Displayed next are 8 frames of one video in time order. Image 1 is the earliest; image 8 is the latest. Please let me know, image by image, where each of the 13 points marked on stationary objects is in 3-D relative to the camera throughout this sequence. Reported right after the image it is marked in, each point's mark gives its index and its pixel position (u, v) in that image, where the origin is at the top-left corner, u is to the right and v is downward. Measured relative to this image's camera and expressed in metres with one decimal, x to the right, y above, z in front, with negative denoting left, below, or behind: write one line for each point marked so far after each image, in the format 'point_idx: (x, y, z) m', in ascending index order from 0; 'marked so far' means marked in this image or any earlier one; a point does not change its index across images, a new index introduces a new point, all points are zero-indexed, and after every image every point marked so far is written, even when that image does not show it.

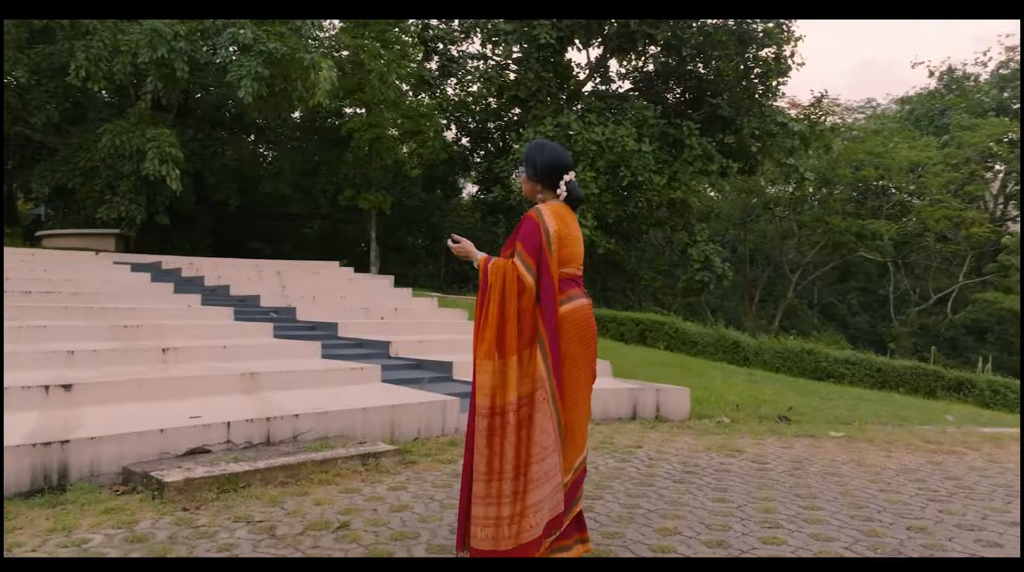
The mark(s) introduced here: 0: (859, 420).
0: (+3.5, -1.4, +7.1) m
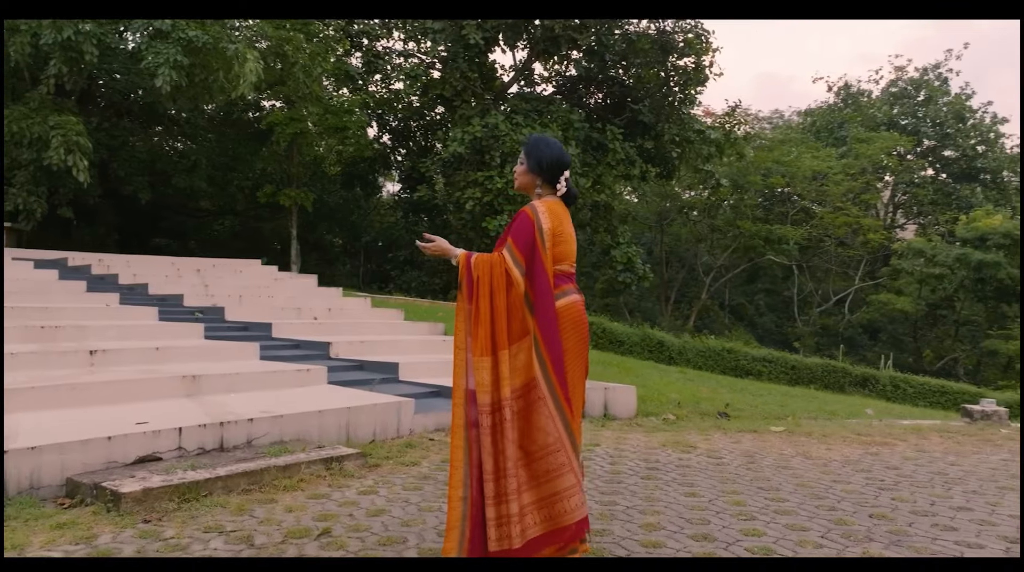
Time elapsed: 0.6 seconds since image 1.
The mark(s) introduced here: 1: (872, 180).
0: (+3.0, -1.4, +7.5) m
1: (+9.2, +2.8, +18.6) m
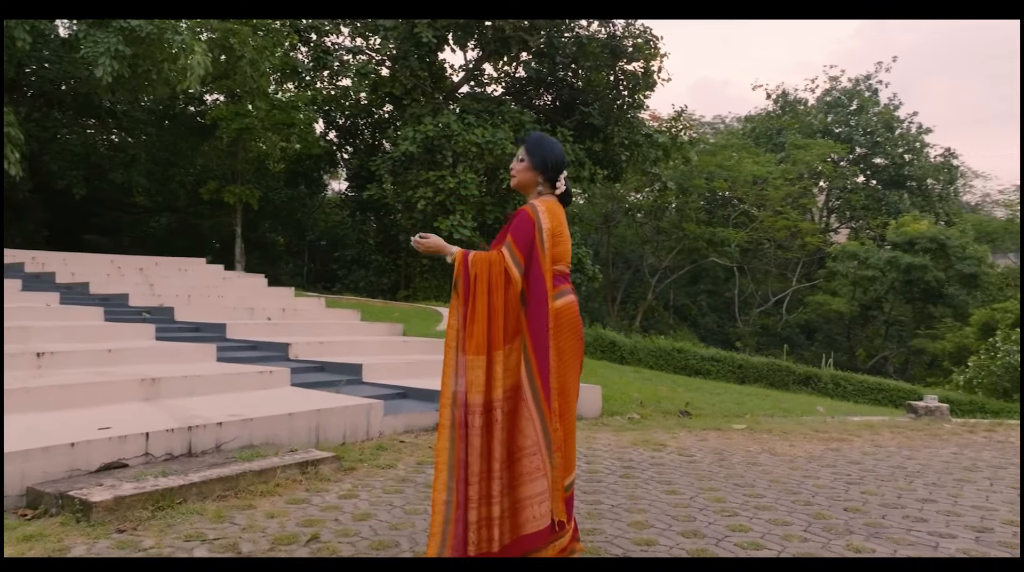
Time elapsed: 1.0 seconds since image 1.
0: (+2.6, -1.4, +7.7) m
1: (+8.0, +2.7, +19.3) m
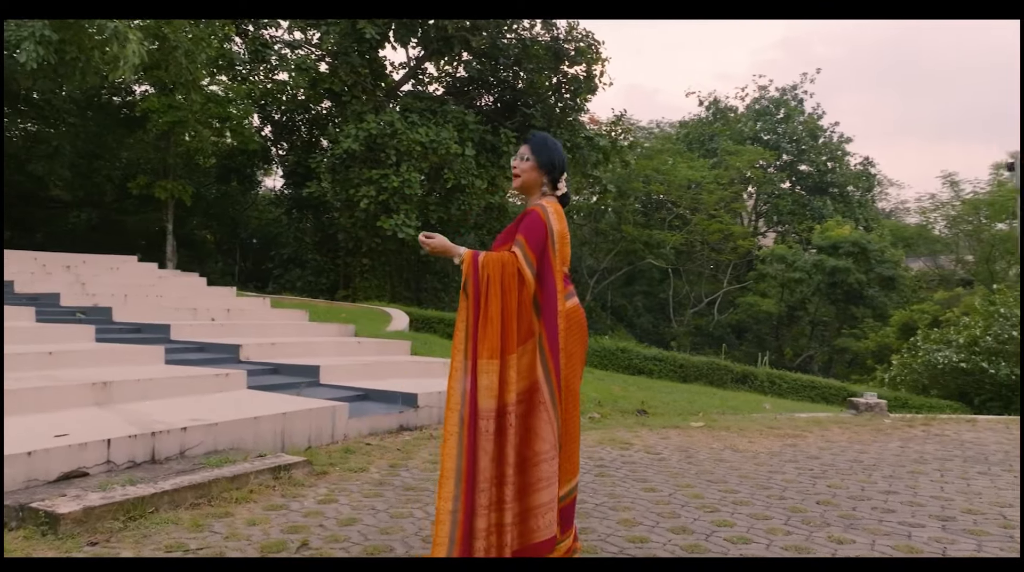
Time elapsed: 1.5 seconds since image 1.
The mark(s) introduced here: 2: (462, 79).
0: (+2.1, -1.4, +7.9) m
1: (+6.5, +2.7, +19.9) m
2: (-1.1, +4.5, +15.2) m
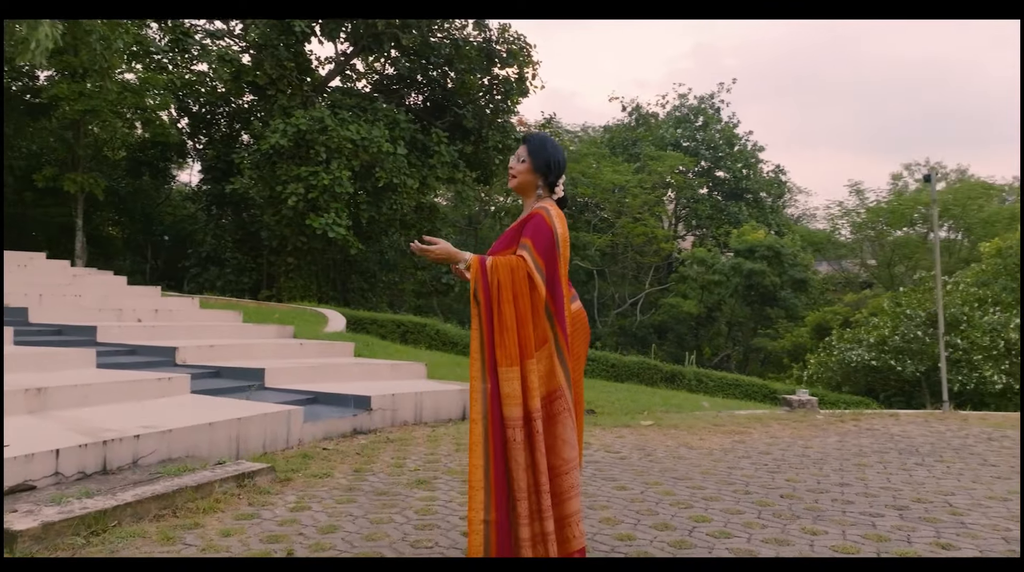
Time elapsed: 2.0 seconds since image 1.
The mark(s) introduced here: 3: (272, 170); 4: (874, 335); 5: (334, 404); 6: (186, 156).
0: (+1.5, -1.4, +8.1) m
1: (+4.6, +2.6, +20.5) m
2: (-2.4, +4.4, +15.0) m
3: (-4.3, +2.2, +13.1) m
4: (+8.0, -1.1, +15.5) m
5: (-1.6, -1.1, +6.4) m
6: (-7.4, +3.1, +16.6) m
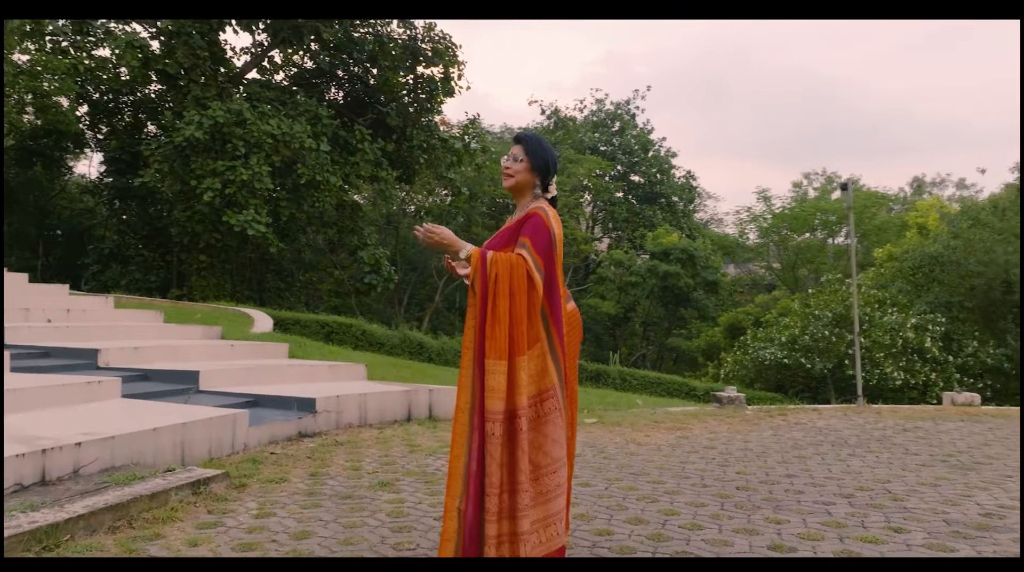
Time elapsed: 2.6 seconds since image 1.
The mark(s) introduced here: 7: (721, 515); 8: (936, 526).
0: (+0.9, -1.4, +8.2) m
1: (+2.4, +2.6, +20.9) m
2: (-3.8, +4.5, +14.6) m
3: (-5.5, +2.2, +12.6) m
4: (+6.4, -1.1, +16.4) m
5: (-2.1, -1.1, +6.2) m
6: (-9.0, +3.1, +15.6) m
7: (+1.0, -1.2, +3.6) m
8: (+2.0, -1.1, +3.4) m
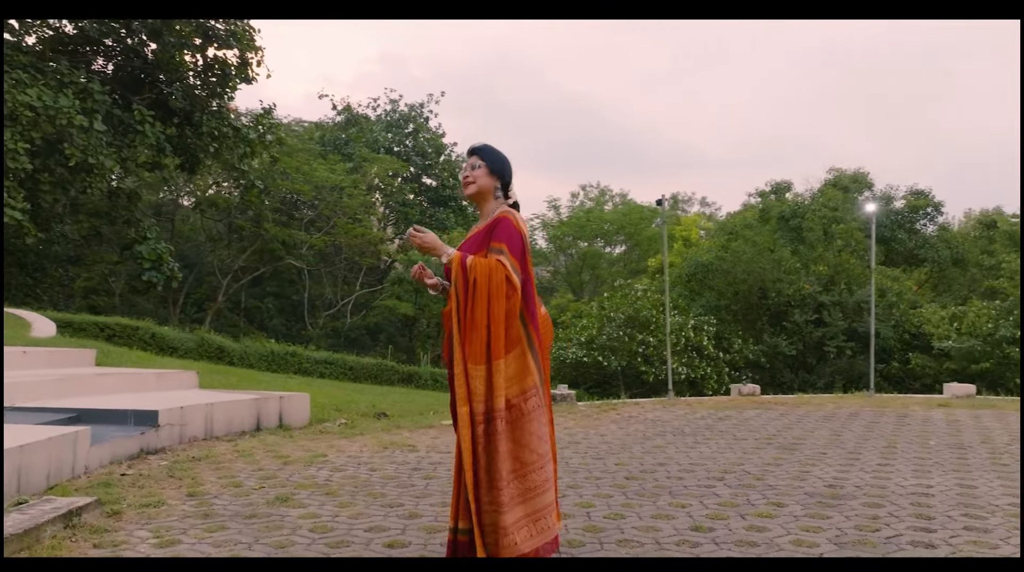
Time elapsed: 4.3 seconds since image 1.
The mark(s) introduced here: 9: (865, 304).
0: (-0.9, -1.5, +8.3) m
1: (-3.2, +2.6, +20.9) m
2: (-7.3, +4.5, +13.0) m
3: (-8.3, +2.2, +10.5) m
4: (+1.9, -1.2, +17.7) m
5: (-3.1, -1.0, +5.4) m
6: (-12.5, +3.2, +12.4) m
7: (+0.6, -1.2, +3.8) m
8: (+1.6, -1.2, +4.0) m
9: (+8.7, -0.5, +17.3) m
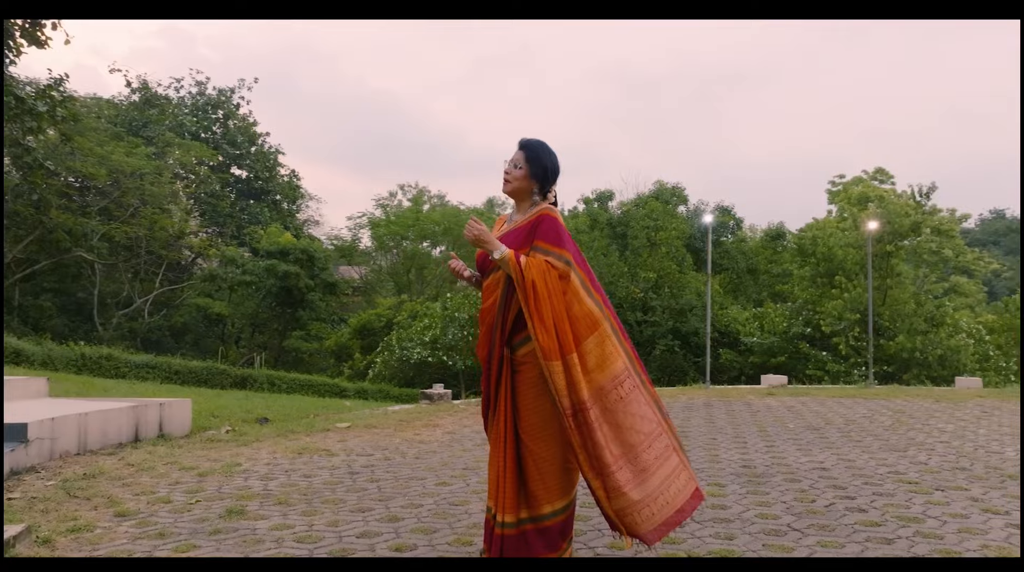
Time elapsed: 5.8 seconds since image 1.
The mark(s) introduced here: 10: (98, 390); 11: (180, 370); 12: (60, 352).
0: (-2.2, -1.4, +7.9) m
1: (-7.6, +2.7, +19.5) m
2: (-9.5, +4.6, +10.8) m
3: (-9.8, +2.4, +8.1) m
4: (-2.0, -1.2, +17.7) m
5: (-3.6, -1.0, +4.6) m
6: (-14.4, +3.4, +8.9) m
7: (+0.5, -1.2, +4.0) m
8: (+1.4, -1.2, +4.4) m
9: (+4.7, -0.6, +19.1) m
10: (-4.5, -1.1, +7.7) m
11: (-6.5, -1.7, +14.5) m
12: (-7.9, -1.2, +12.9) m
